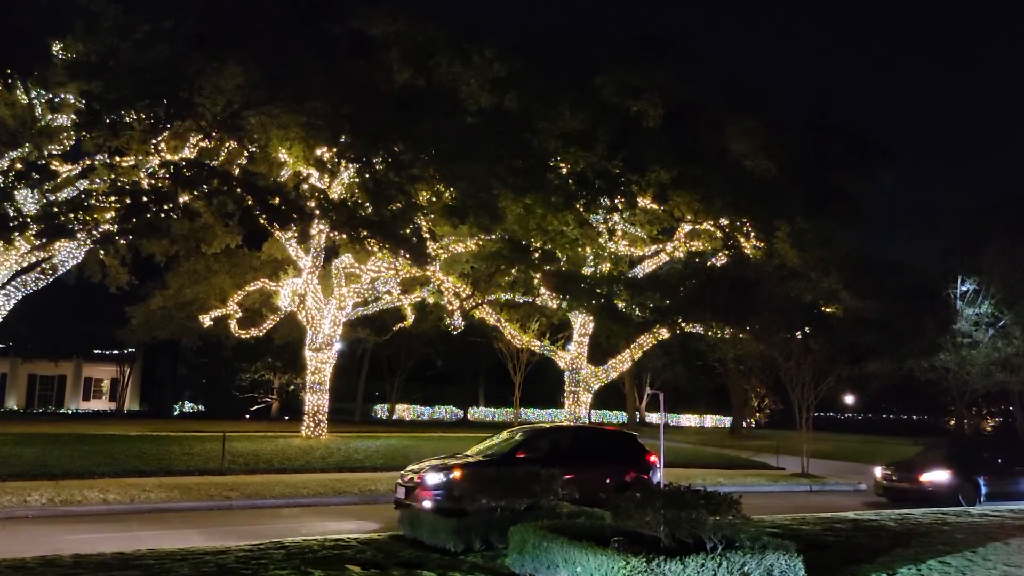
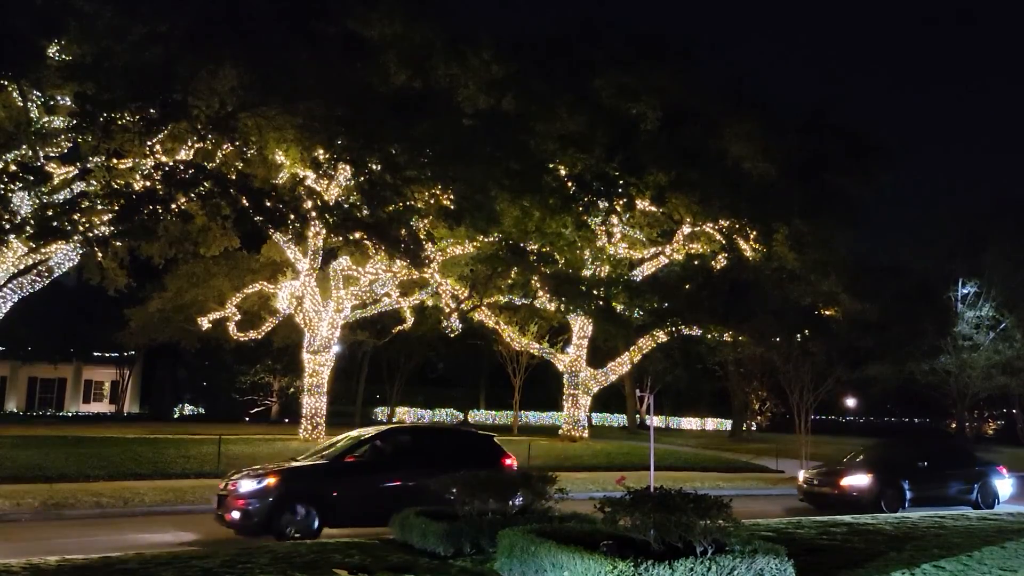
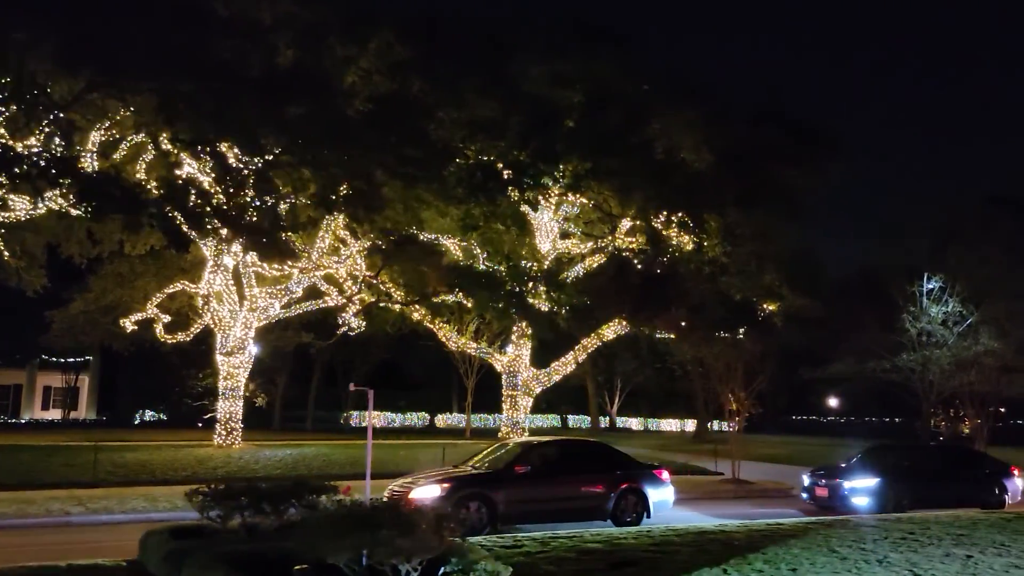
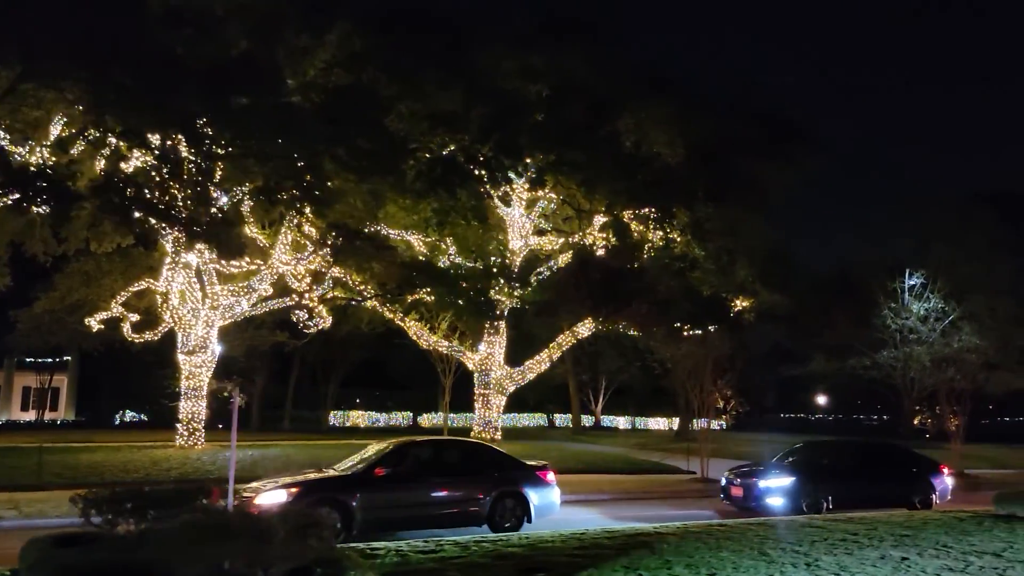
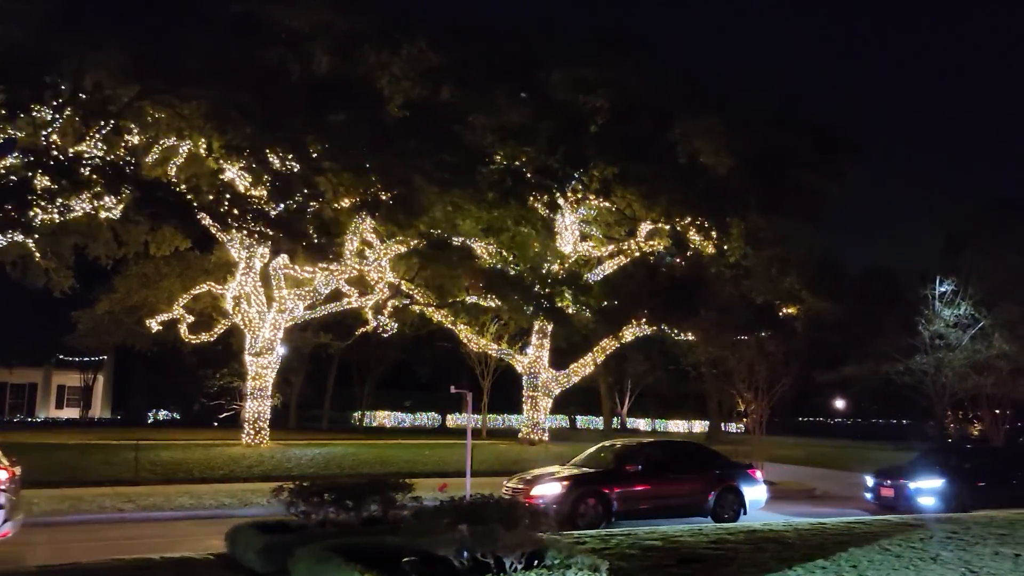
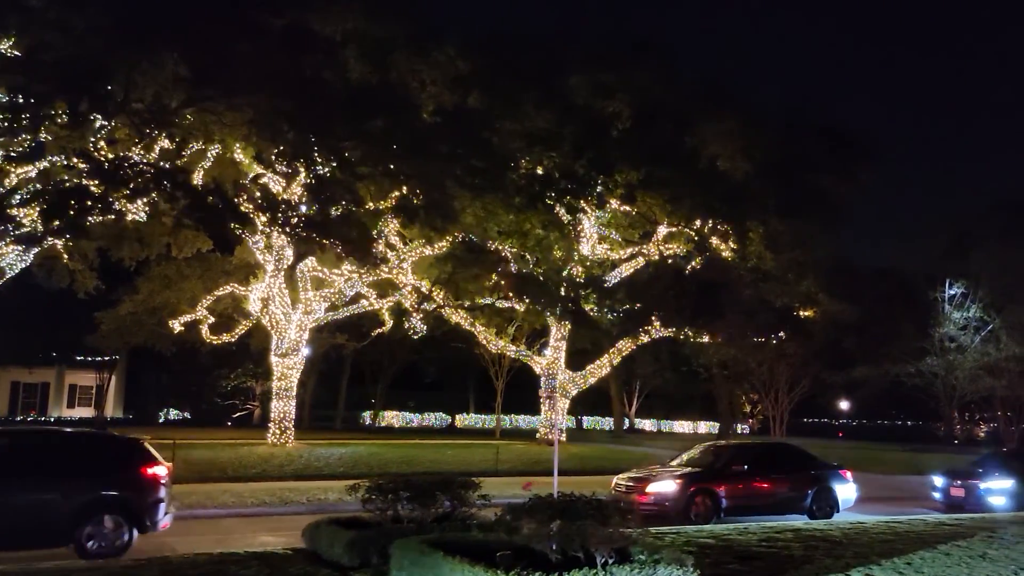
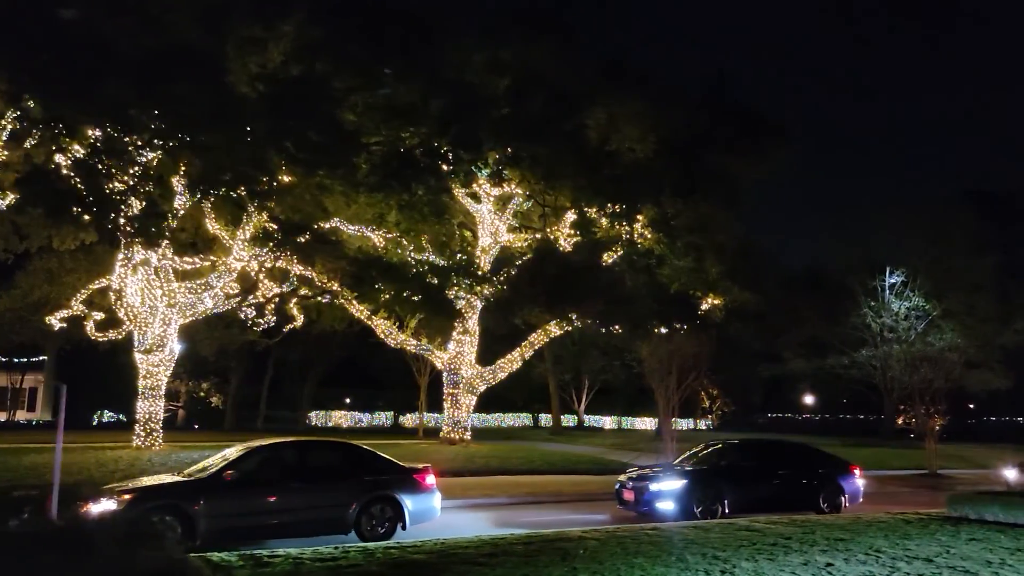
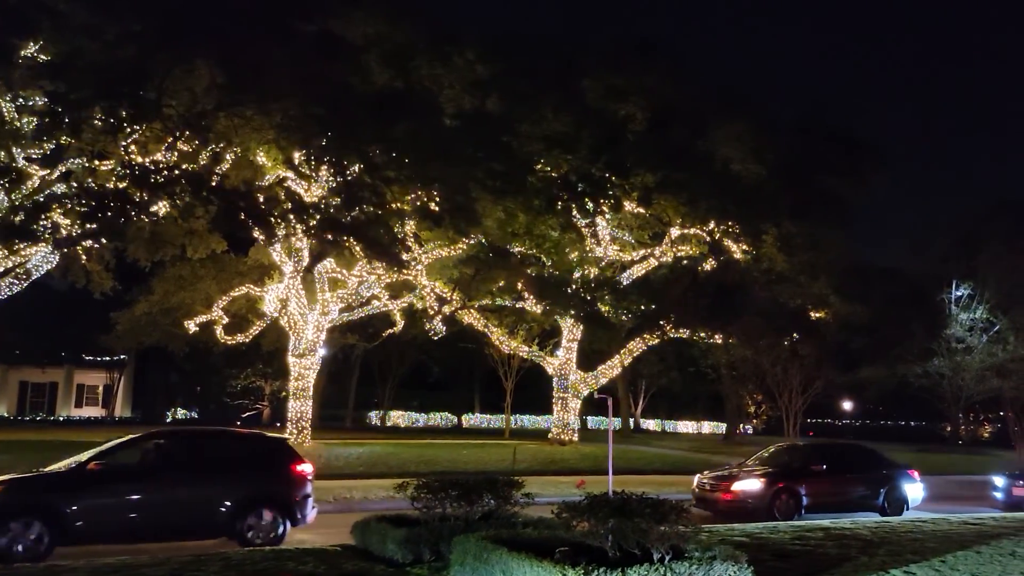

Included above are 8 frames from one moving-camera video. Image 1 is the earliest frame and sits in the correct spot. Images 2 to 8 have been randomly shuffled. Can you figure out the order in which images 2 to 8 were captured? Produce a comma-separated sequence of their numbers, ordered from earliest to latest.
2, 8, 6, 5, 3, 4, 7
